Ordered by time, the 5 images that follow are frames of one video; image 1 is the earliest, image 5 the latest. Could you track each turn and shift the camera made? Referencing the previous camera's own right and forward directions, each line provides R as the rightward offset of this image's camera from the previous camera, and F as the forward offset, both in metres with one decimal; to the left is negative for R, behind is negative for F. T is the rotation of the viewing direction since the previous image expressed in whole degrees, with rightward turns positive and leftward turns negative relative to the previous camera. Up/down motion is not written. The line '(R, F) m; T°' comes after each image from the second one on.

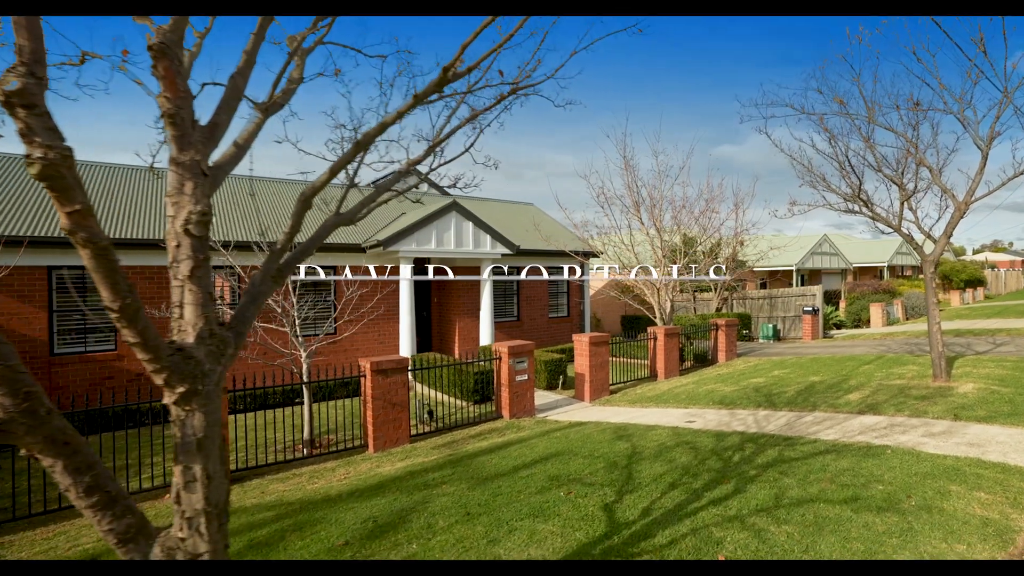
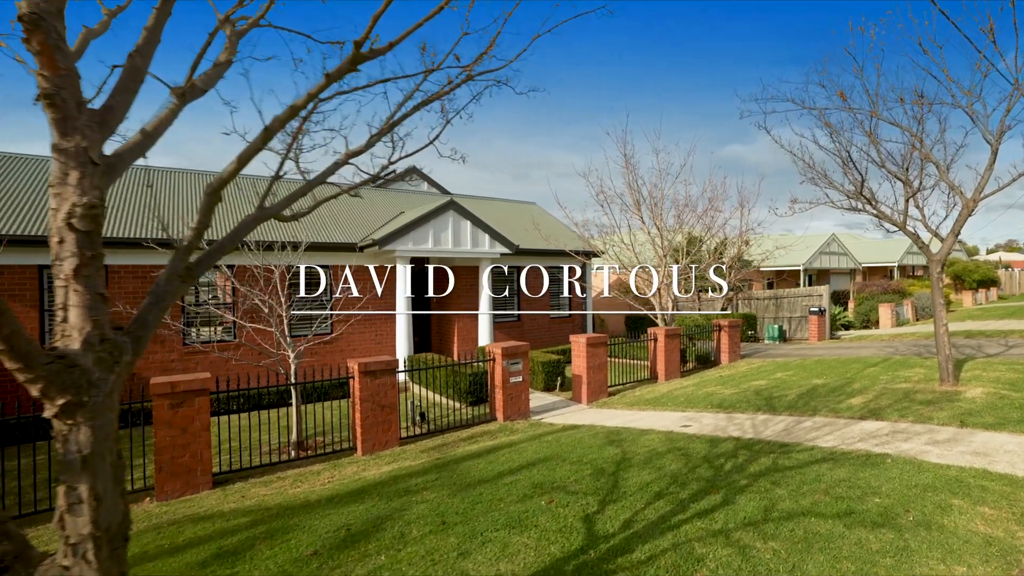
(+0.3, +0.2) m; -1°
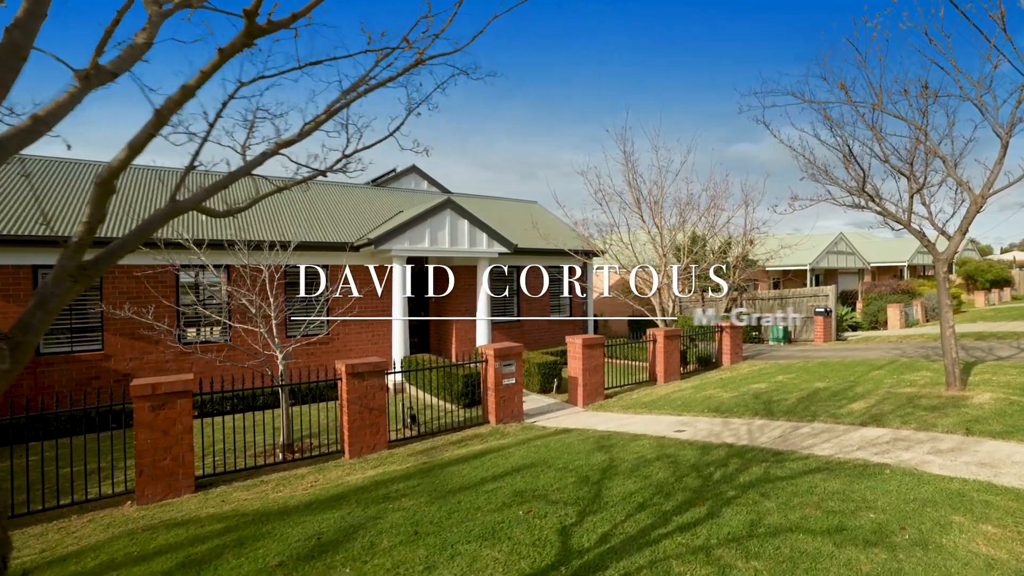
(+0.3, +0.2) m; -1°
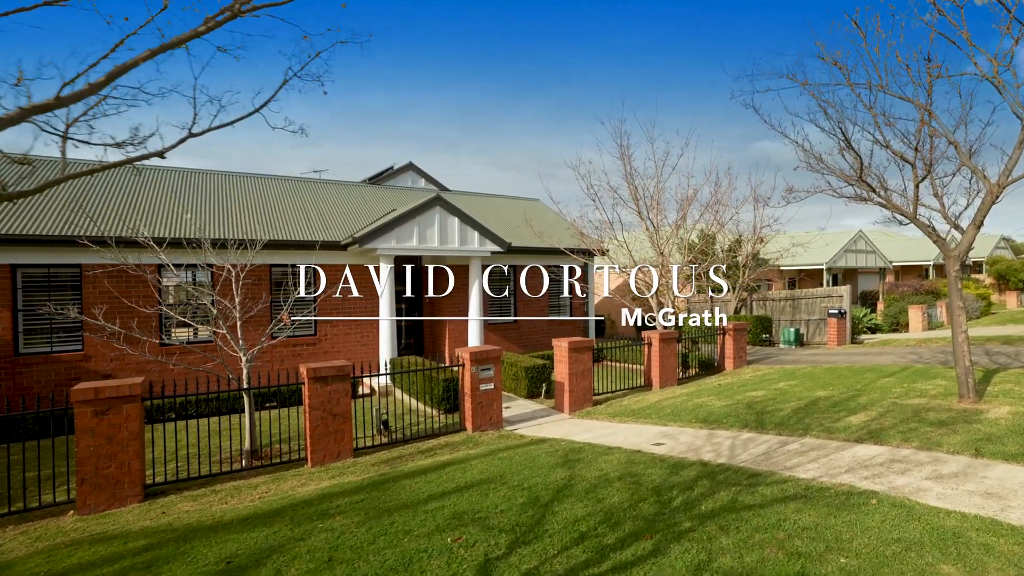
(+0.7, +0.6) m; -2°
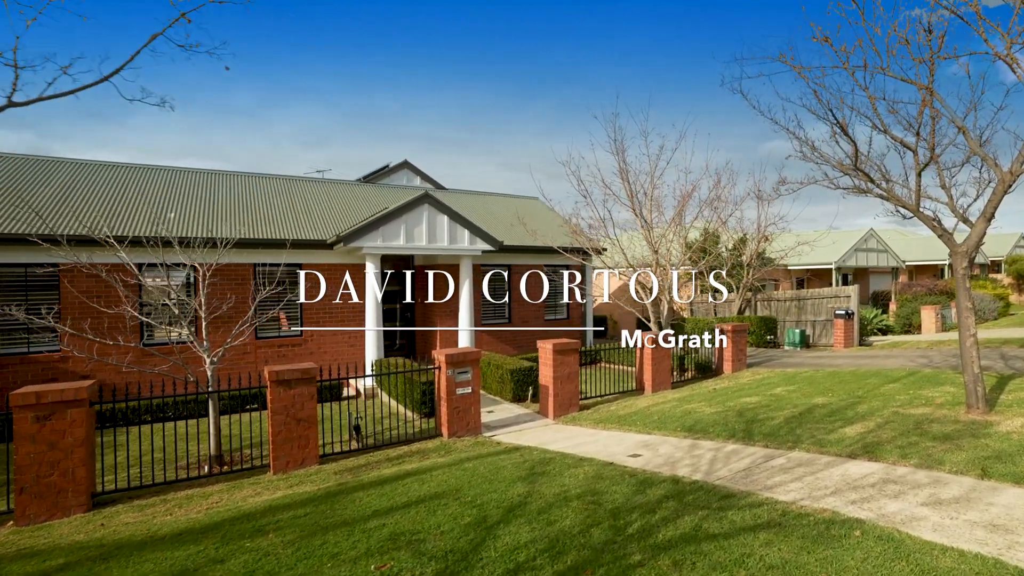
(+0.5, +0.5) m; -1°
